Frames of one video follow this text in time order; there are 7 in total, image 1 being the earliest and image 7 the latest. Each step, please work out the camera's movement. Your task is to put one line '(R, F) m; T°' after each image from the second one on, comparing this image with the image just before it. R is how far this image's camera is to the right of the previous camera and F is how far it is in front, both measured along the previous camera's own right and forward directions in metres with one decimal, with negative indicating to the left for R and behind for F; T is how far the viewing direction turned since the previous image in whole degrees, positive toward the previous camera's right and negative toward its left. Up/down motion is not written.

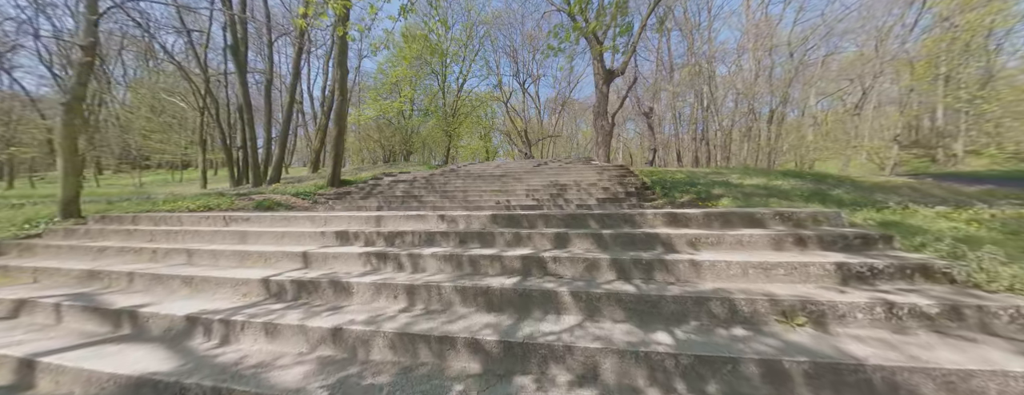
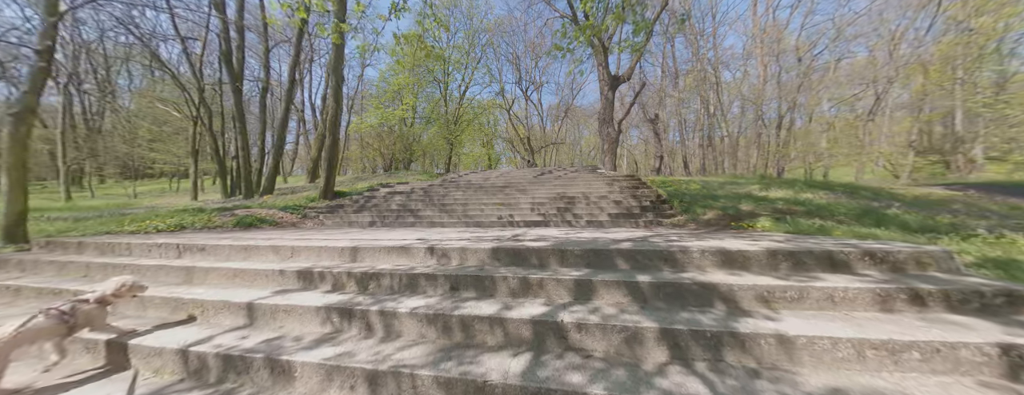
(0.0, +0.7) m; -1°
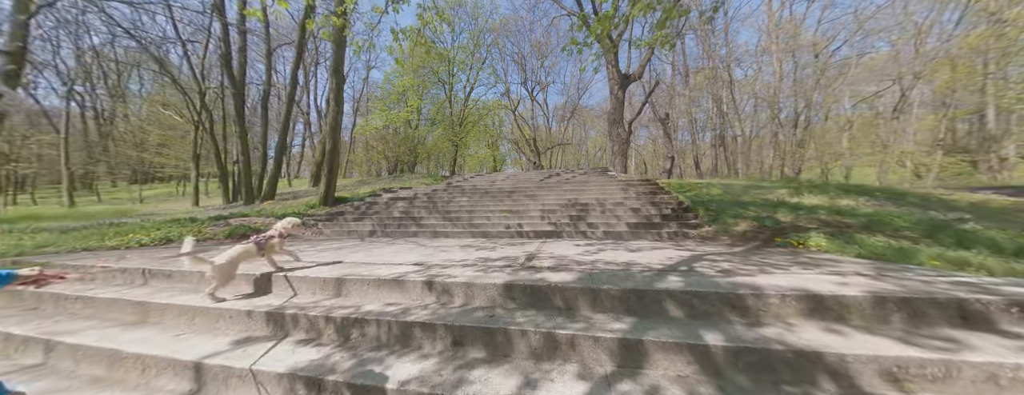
(-0.1, +0.6) m; -1°
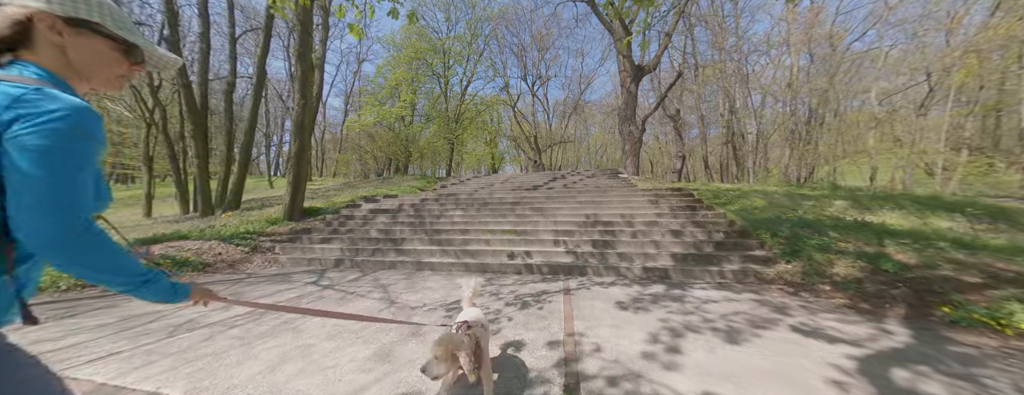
(-0.2, +1.6) m; 0°
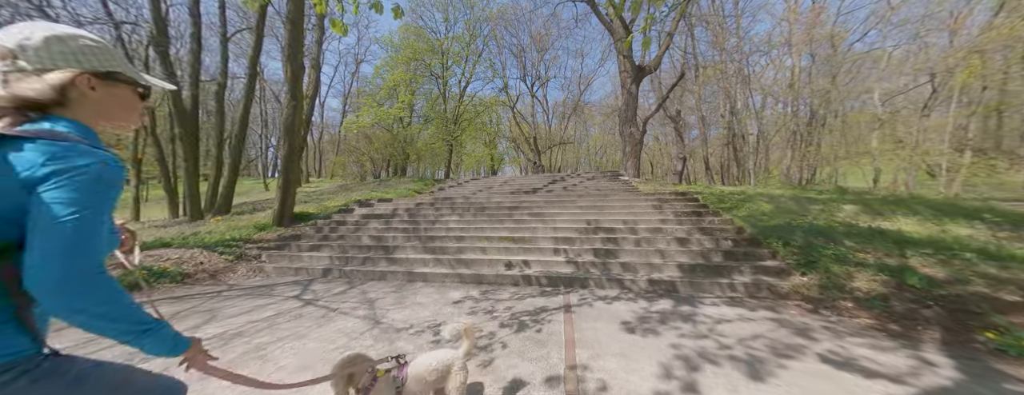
(0.0, +0.3) m; 0°
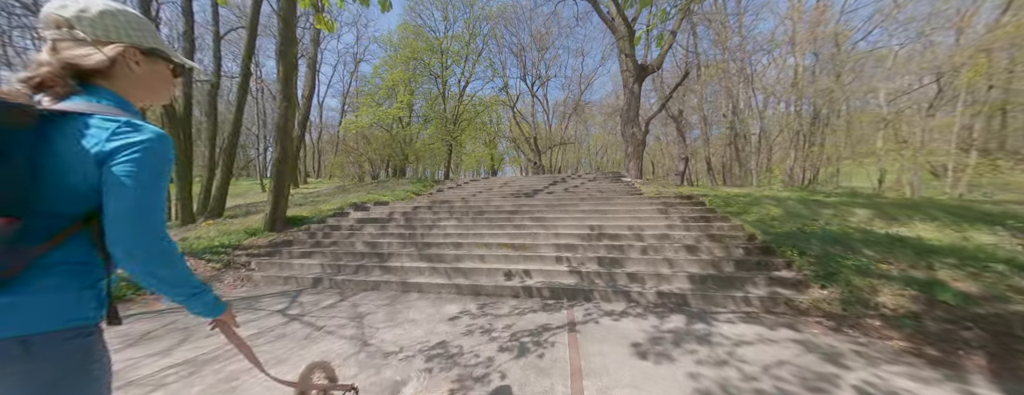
(0.0, +0.3) m; 0°
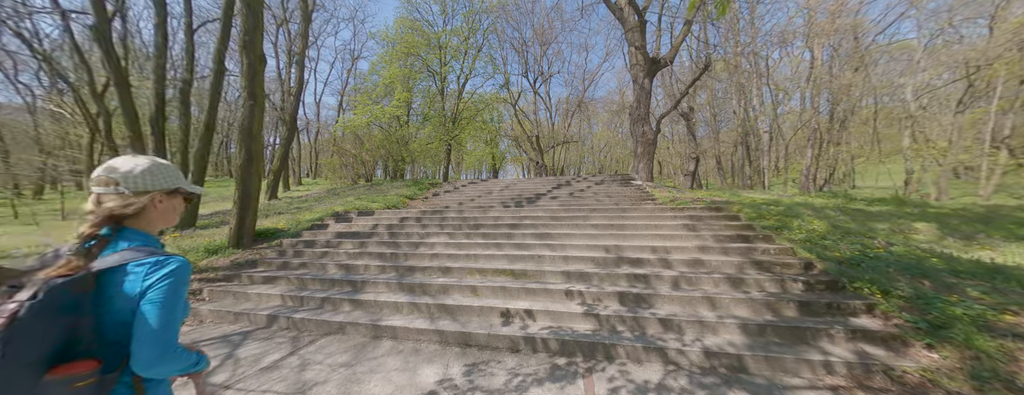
(0.0, +1.0) m; 0°
